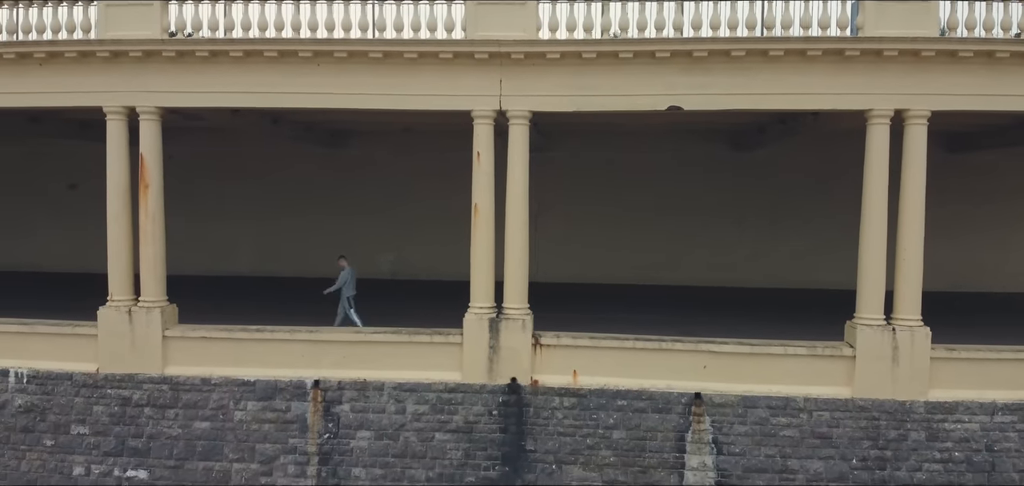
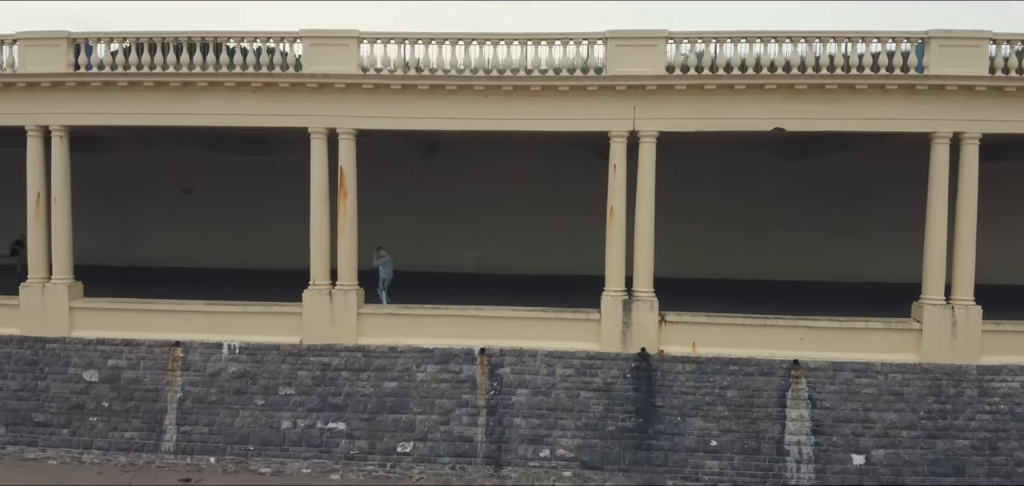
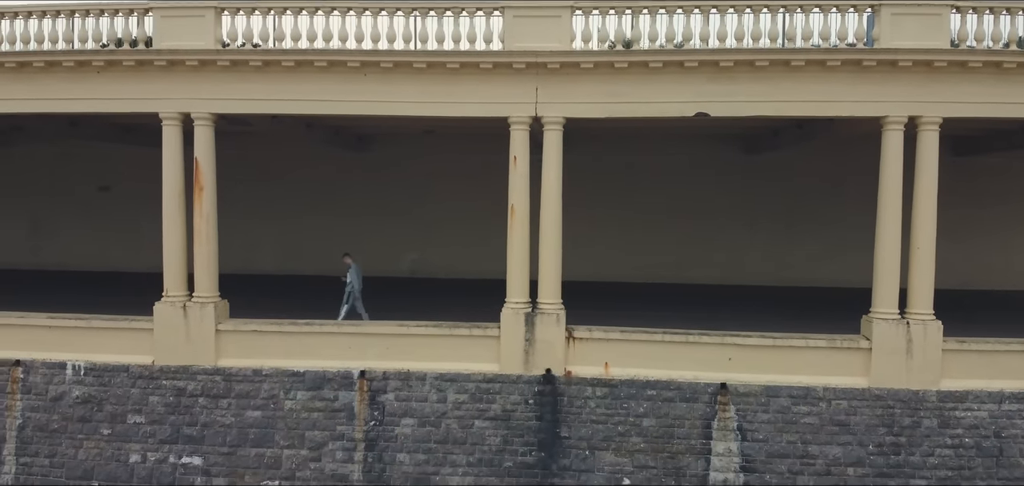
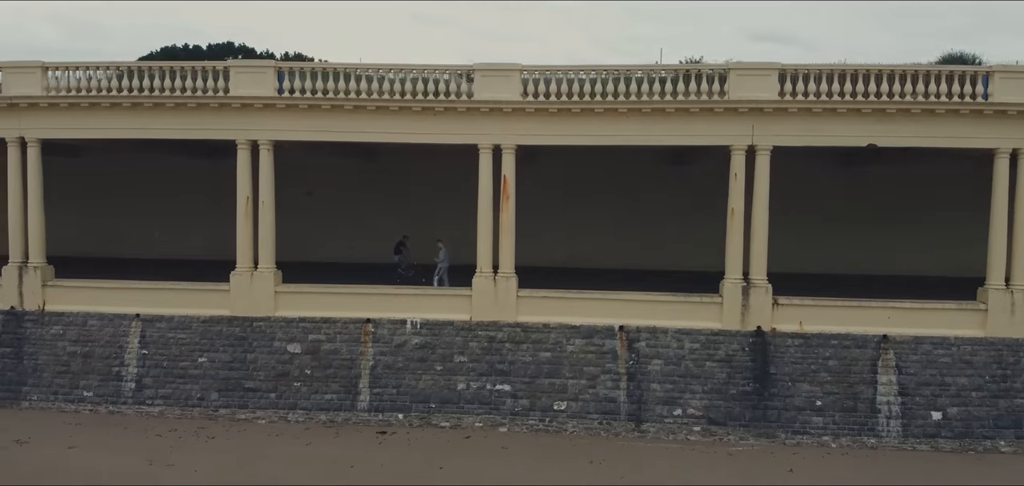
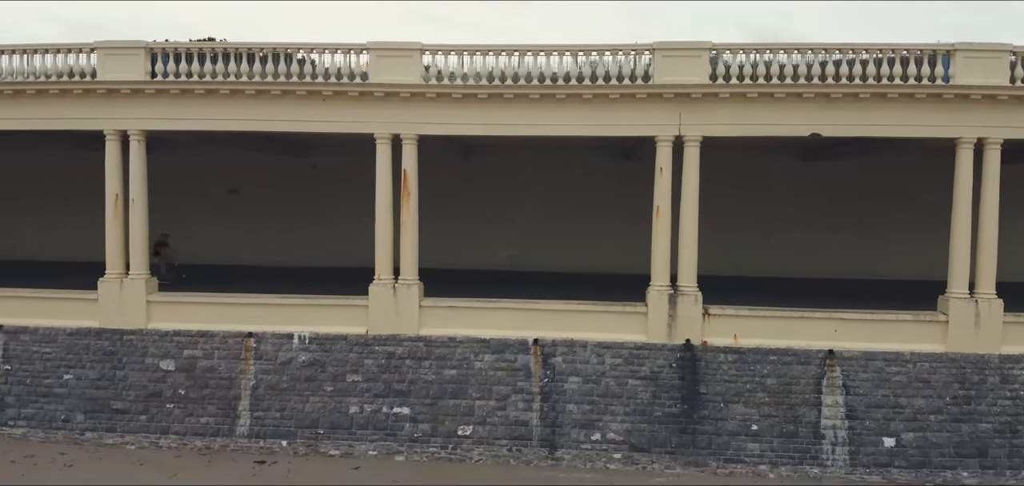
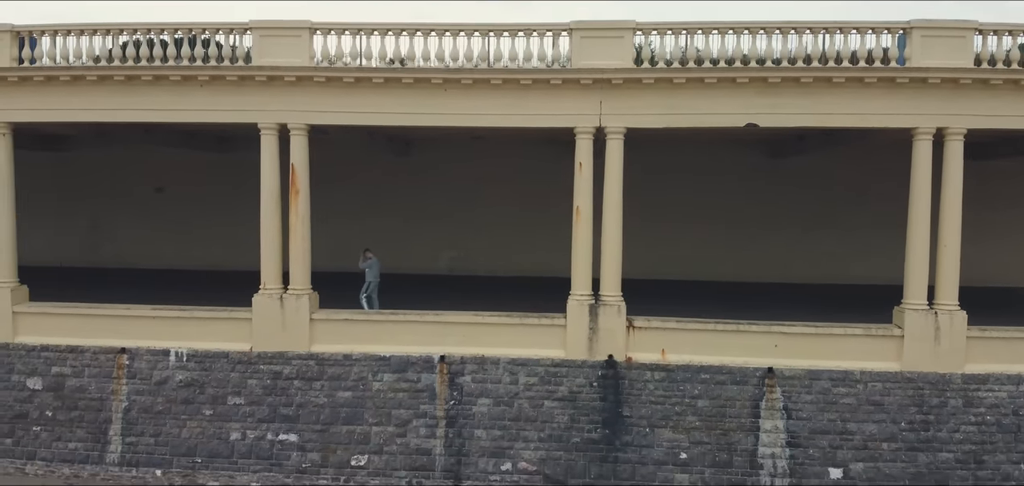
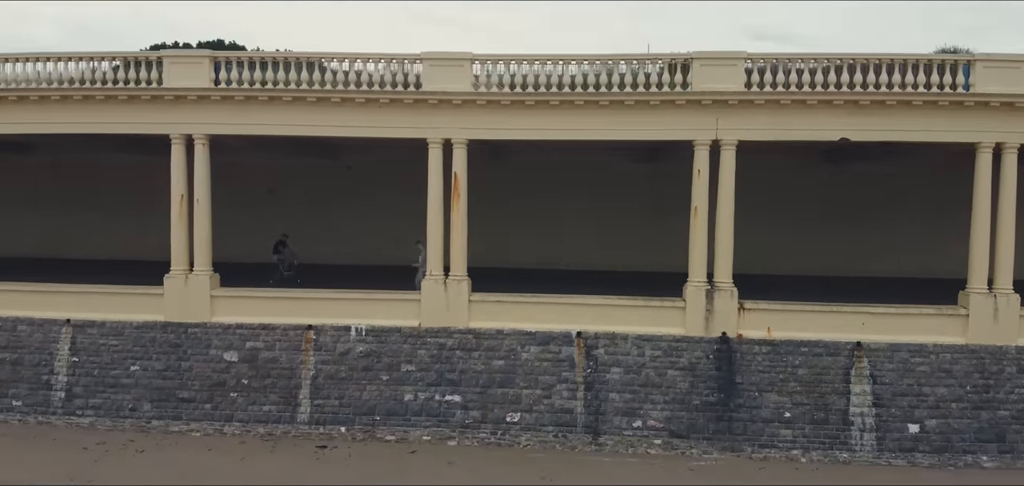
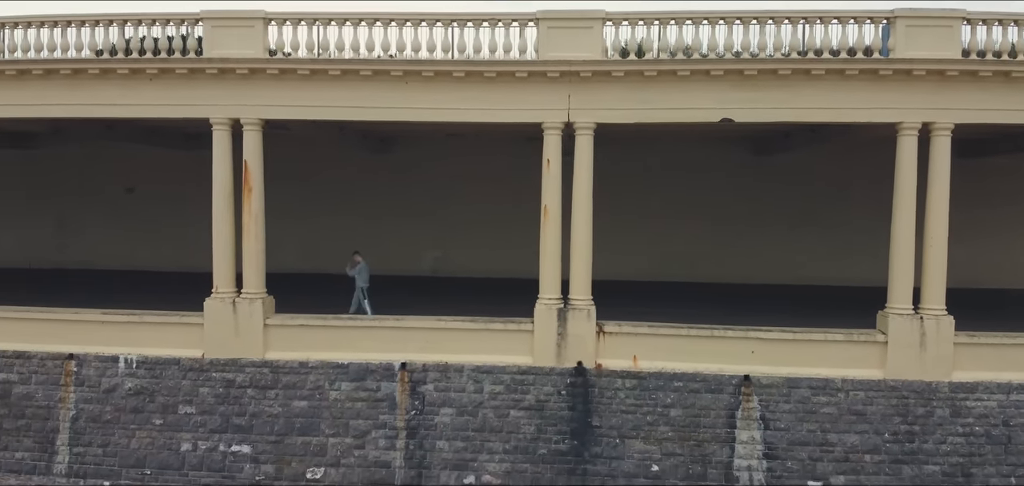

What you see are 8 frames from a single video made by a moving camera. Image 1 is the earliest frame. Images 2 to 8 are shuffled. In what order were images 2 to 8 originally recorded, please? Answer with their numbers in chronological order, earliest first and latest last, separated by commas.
3, 8, 6, 2, 5, 7, 4
